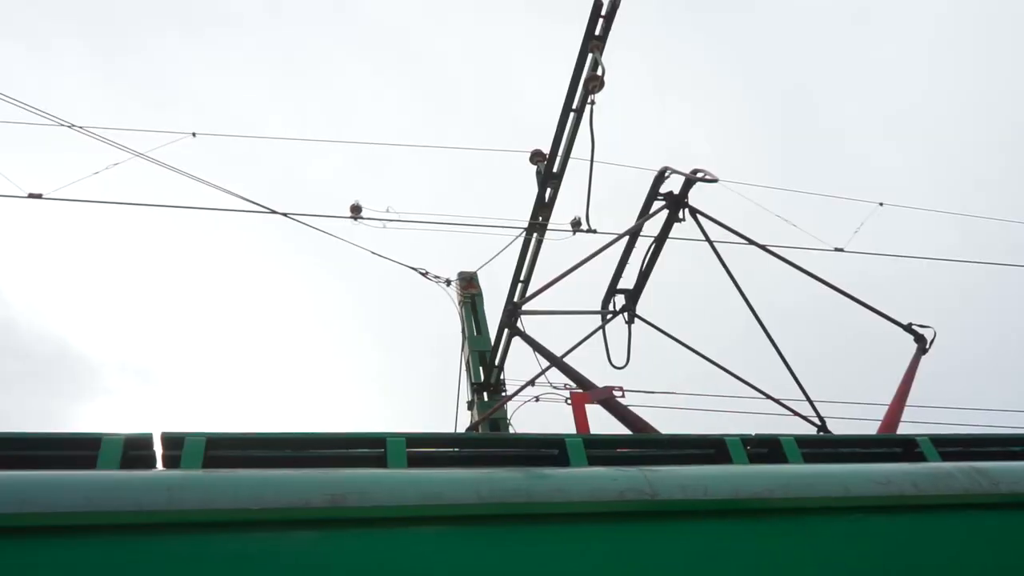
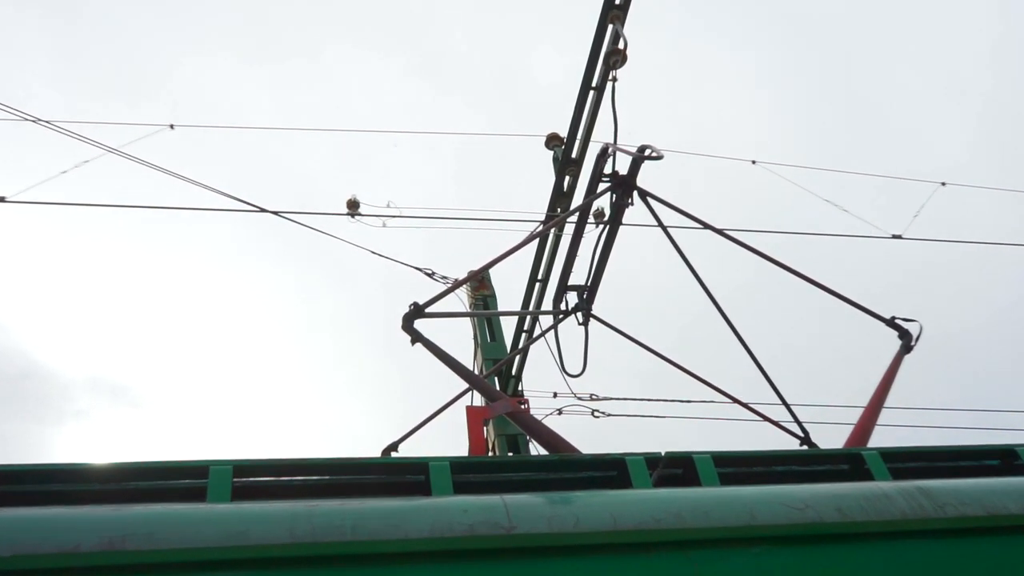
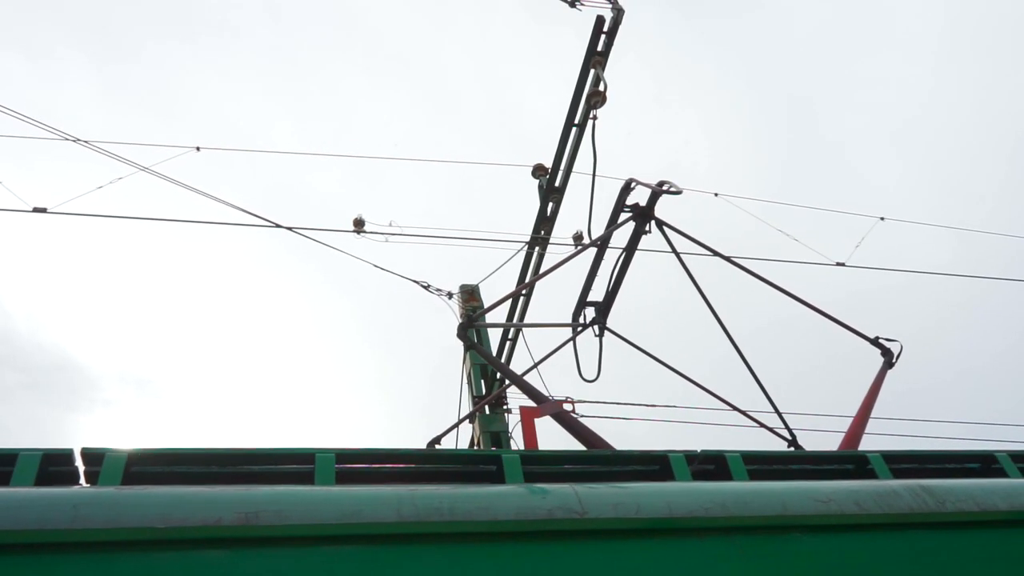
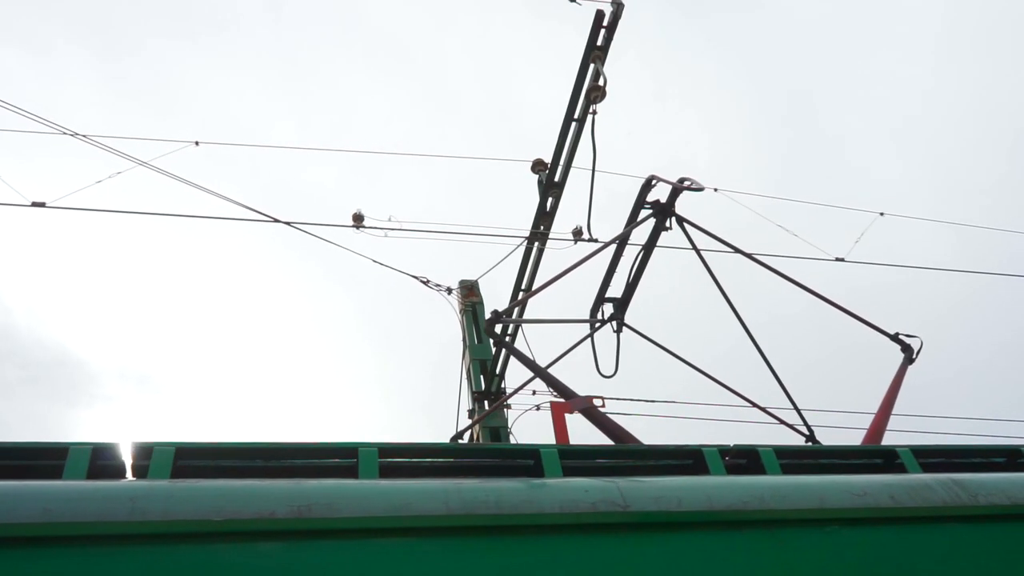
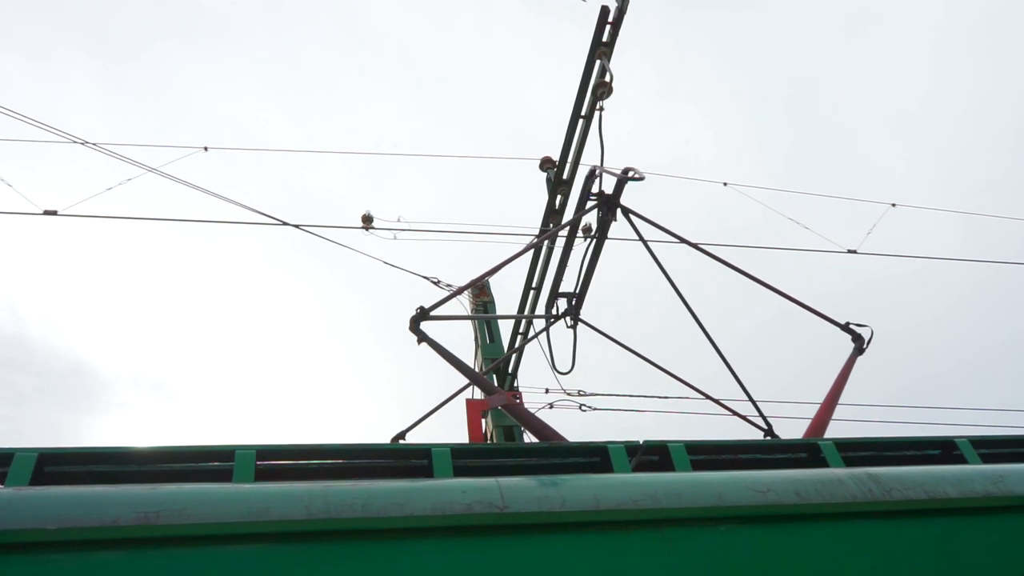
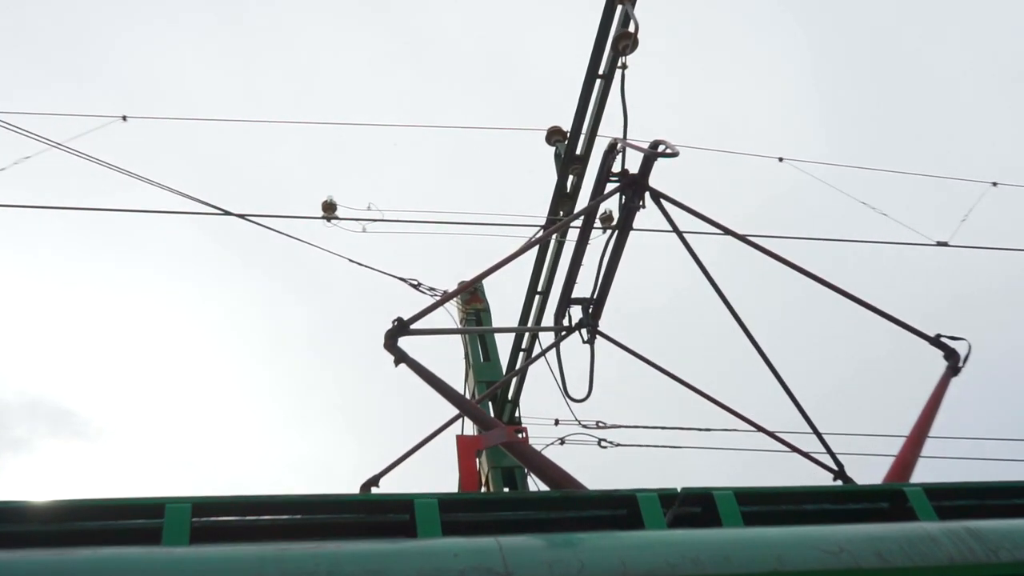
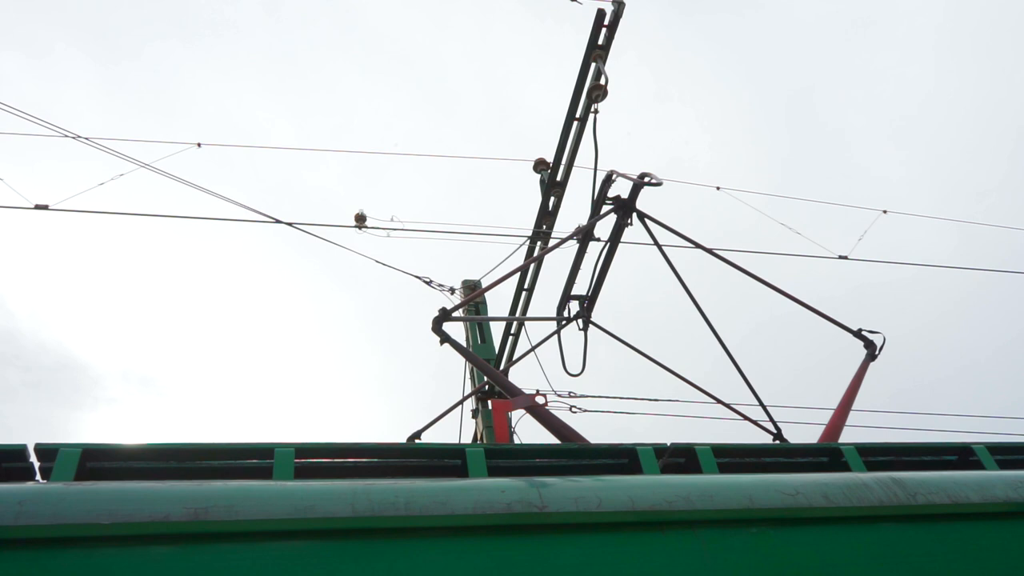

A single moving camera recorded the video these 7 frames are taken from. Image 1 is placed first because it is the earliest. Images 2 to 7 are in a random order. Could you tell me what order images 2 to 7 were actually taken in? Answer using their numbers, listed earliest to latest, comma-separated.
4, 3, 7, 5, 2, 6
